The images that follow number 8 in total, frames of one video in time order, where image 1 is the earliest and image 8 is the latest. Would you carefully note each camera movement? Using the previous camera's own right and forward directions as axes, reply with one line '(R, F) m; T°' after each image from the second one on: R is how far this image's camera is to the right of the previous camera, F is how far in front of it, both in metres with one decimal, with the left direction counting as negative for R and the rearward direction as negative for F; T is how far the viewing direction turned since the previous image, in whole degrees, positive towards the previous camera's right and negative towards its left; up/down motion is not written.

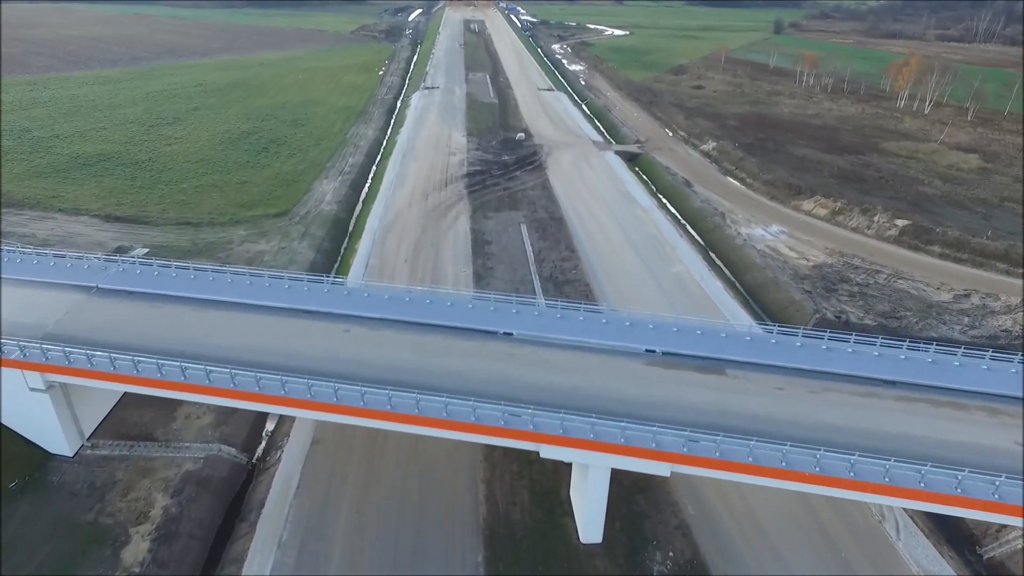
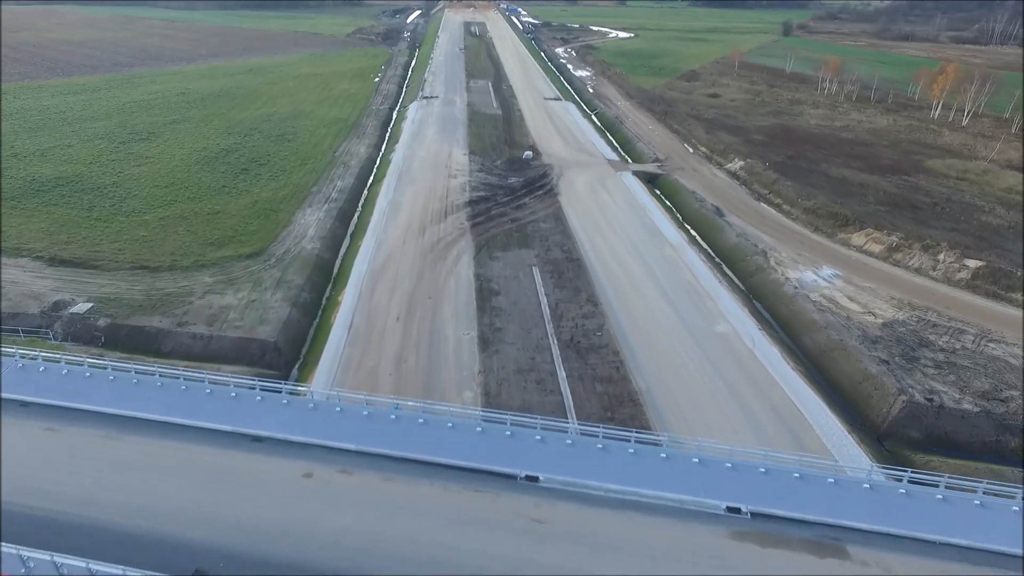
(-0.3, +2.9) m; 0°
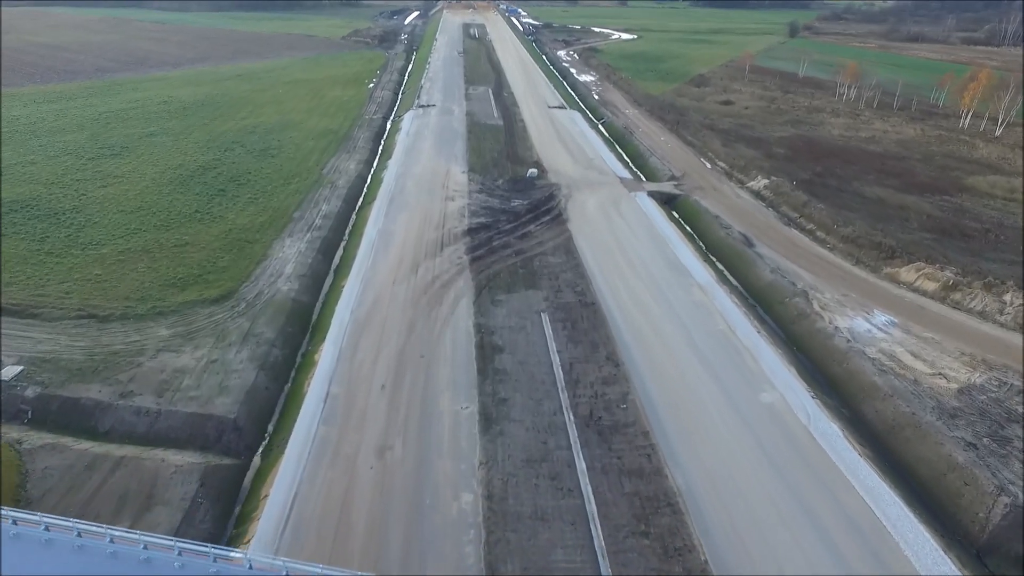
(-0.2, +2.3) m; 0°
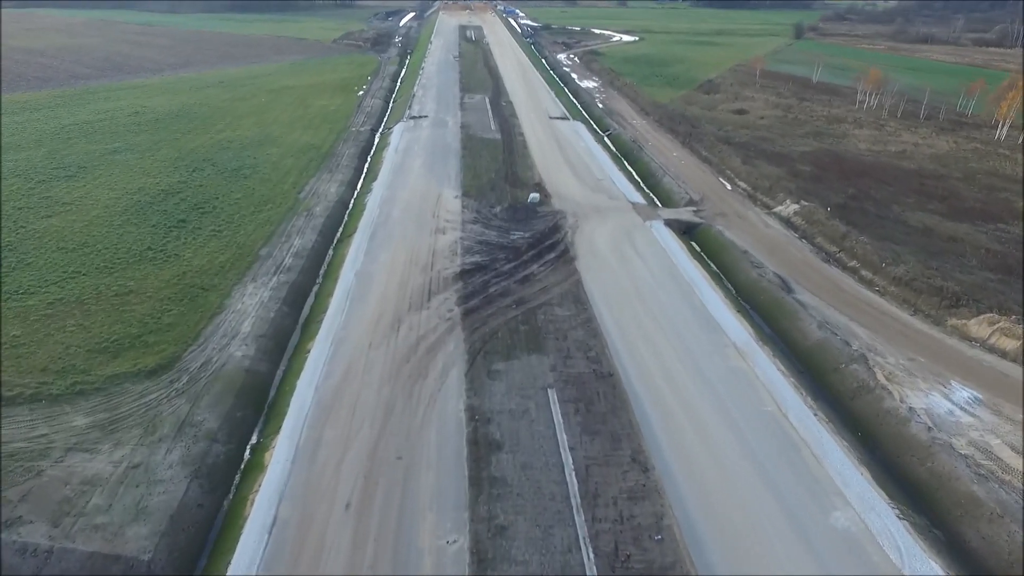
(0.0, +2.8) m; 0°
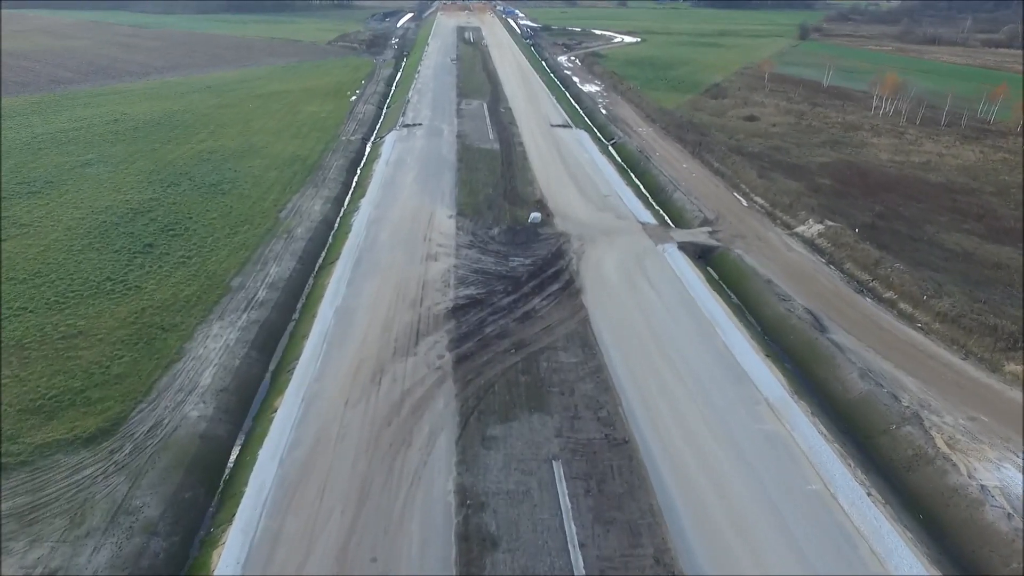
(0.0, +1.9) m; 0°
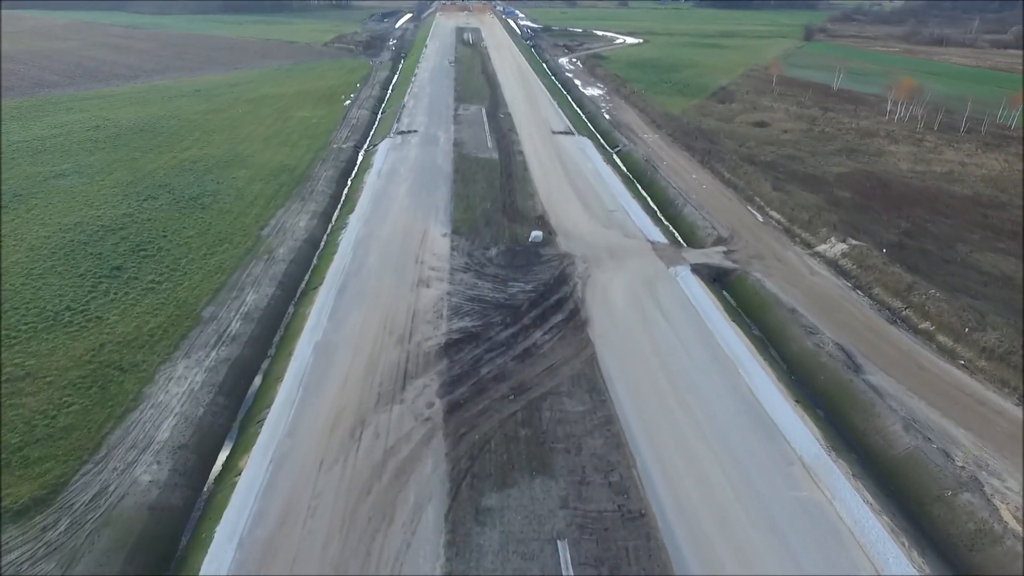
(0.0, +1.5) m; 0°
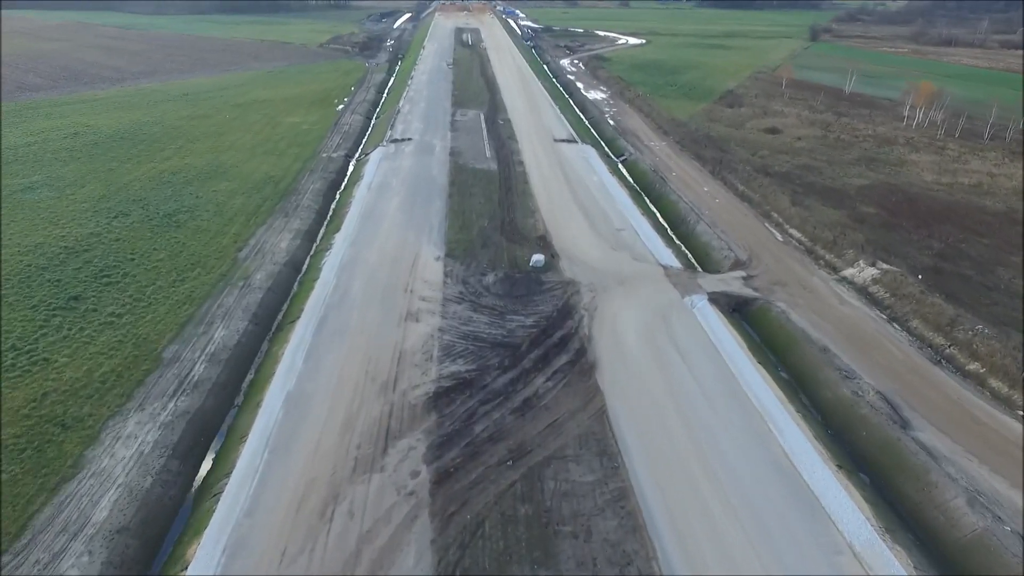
(0.0, +1.7) m; 0°
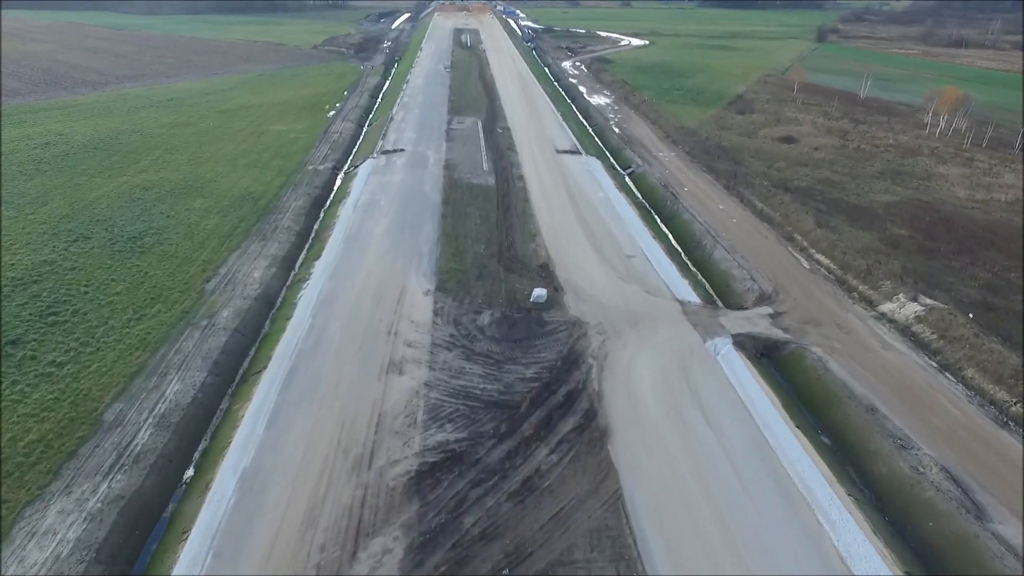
(+0.1, +1.9) m; 0°
